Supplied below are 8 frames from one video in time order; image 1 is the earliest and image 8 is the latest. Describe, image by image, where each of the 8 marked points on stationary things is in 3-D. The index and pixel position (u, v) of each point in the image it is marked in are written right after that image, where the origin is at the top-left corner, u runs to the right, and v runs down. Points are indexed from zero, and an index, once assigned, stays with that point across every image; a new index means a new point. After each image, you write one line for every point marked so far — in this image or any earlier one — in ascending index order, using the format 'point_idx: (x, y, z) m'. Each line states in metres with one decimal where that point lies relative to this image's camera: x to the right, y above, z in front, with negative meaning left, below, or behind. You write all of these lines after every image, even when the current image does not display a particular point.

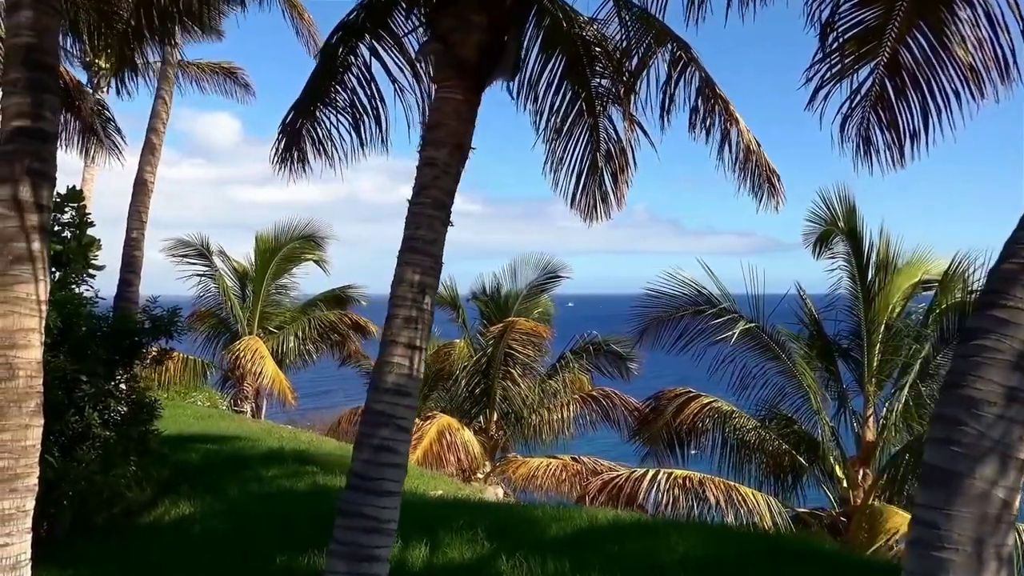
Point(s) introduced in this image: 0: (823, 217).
0: (+4.0, +0.9, +10.9) m
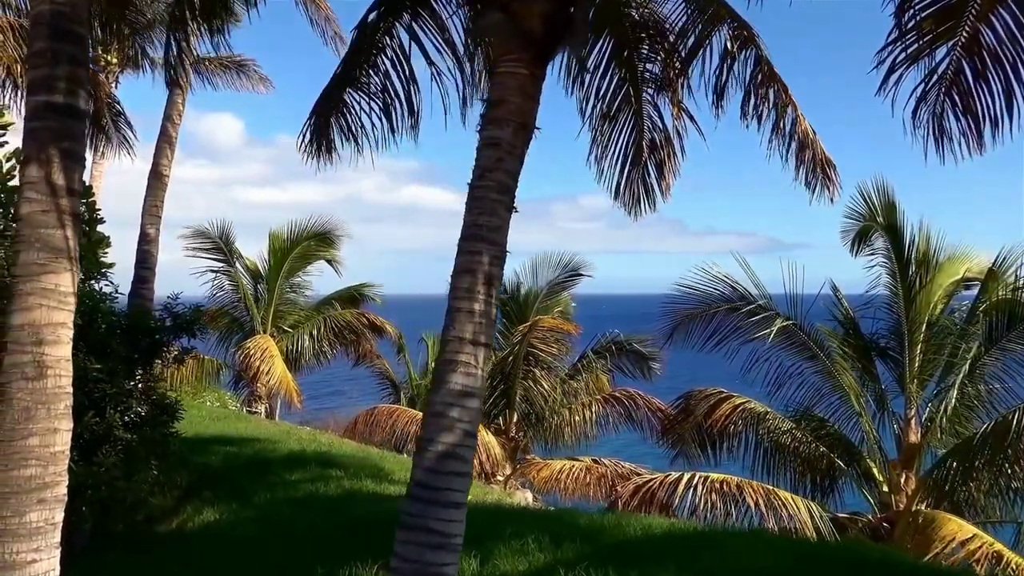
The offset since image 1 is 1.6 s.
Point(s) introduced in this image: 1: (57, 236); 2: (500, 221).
0: (+4.3, +0.9, +10.5) m
1: (-1.9, +0.2, +3.6) m
2: (0.0, +0.3, +3.7) m
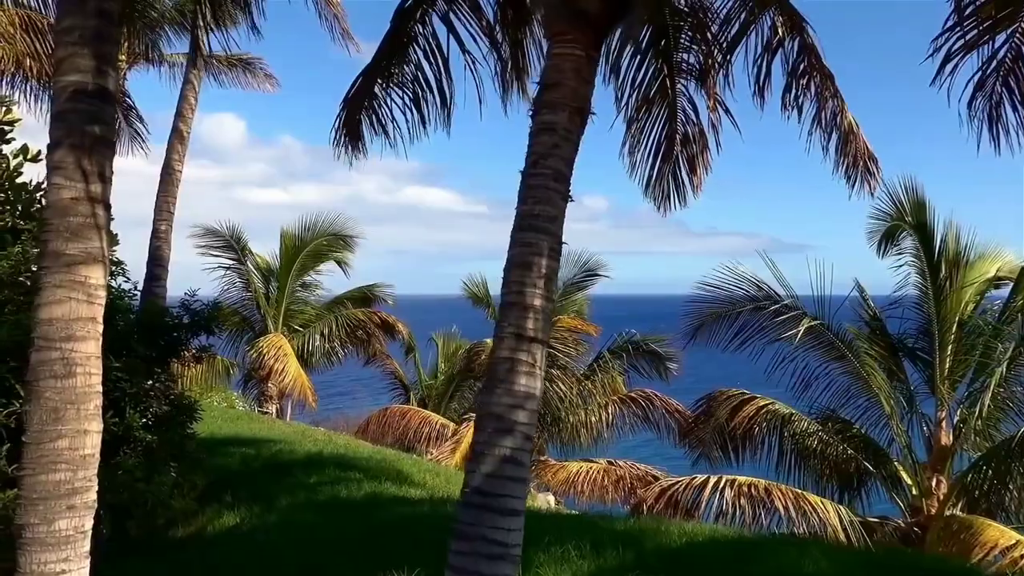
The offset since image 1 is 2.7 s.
0: (+4.6, +0.9, +10.3) m
1: (-1.7, +0.3, +3.4) m
2: (+0.2, +0.3, +3.5) m
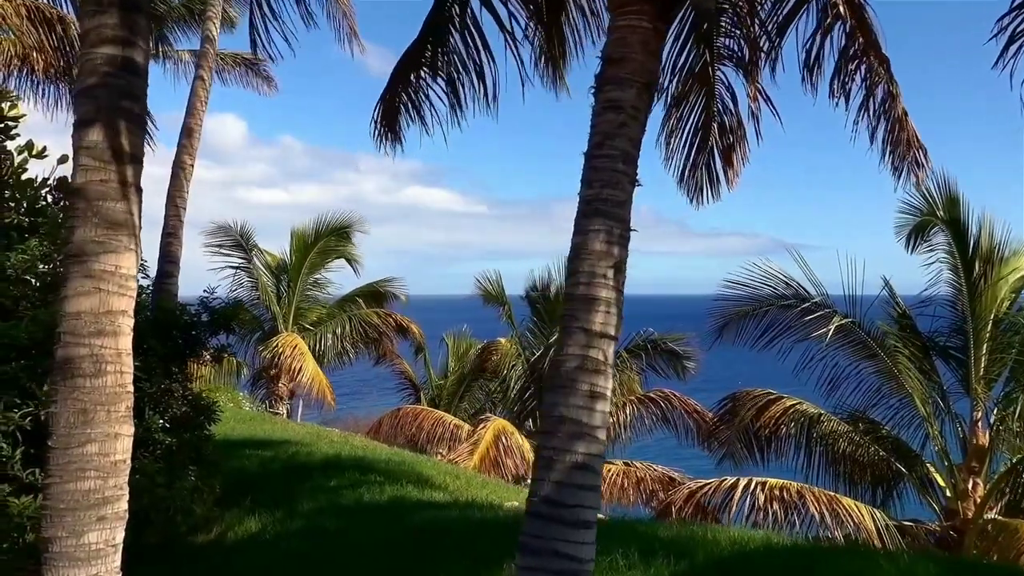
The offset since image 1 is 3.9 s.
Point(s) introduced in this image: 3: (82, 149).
0: (+4.8, +1.0, +10.0) m
1: (-1.4, +0.3, +3.1) m
2: (+0.4, +0.4, +3.2) m
3: (-1.6, +0.5, +3.1) m
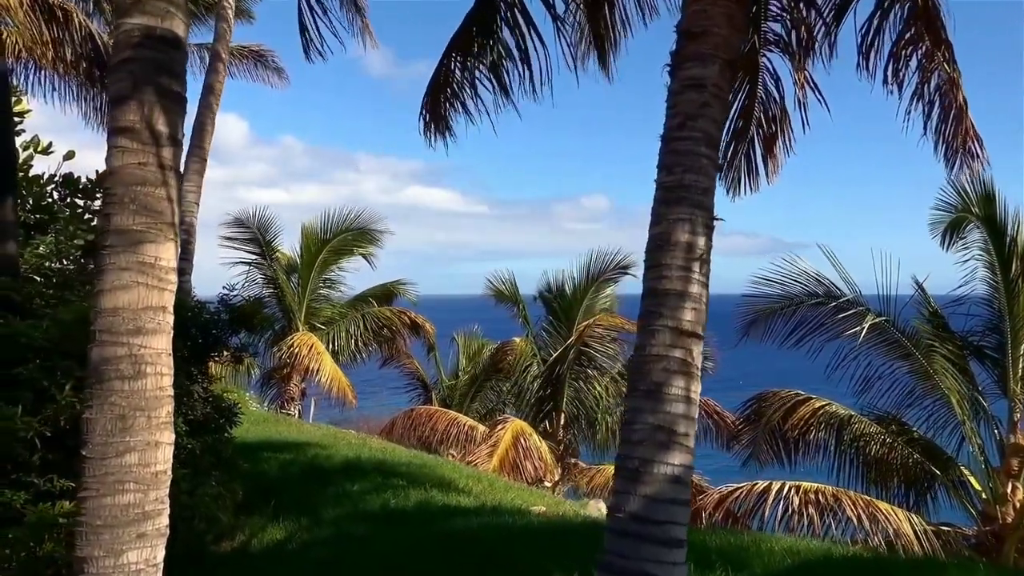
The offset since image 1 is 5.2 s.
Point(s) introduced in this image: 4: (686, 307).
0: (+5.1, +1.0, +9.7) m
1: (-1.2, +0.3, +2.8) m
2: (+0.7, +0.4, +3.0) m
3: (-1.3, +0.5, +2.8) m
4: (+0.6, -0.1, +2.8) m
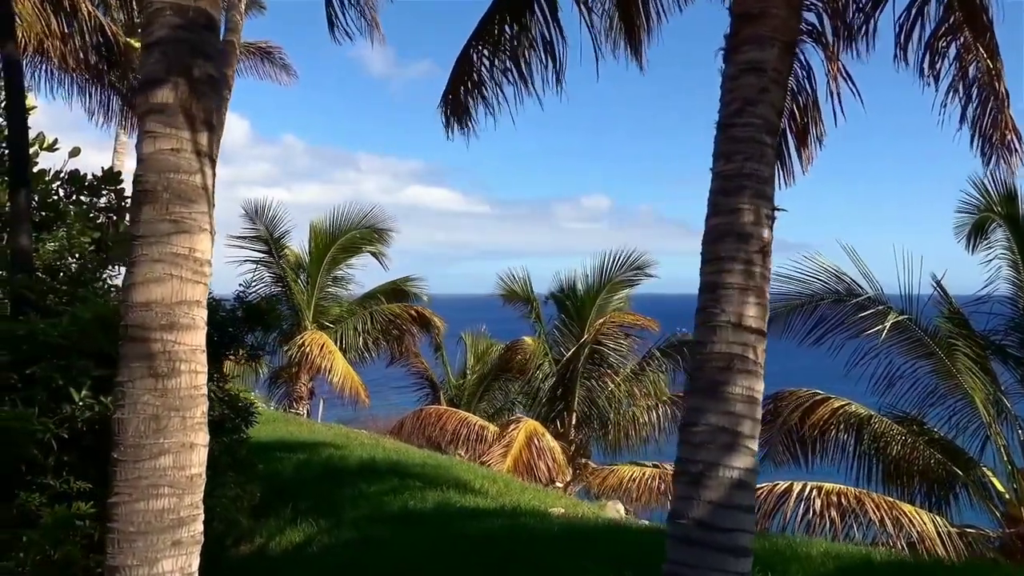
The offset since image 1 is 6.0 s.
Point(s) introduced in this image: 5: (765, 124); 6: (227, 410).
0: (+5.2, +1.0, +9.6) m
1: (-1.0, +0.3, +2.7) m
2: (+0.9, +0.4, +2.8) m
3: (-1.1, +0.5, +2.7) m
4: (+0.7, 0.0, +2.7) m
5: (+0.8, +0.6, +2.8) m
6: (-2.0, -0.9, +6.1) m
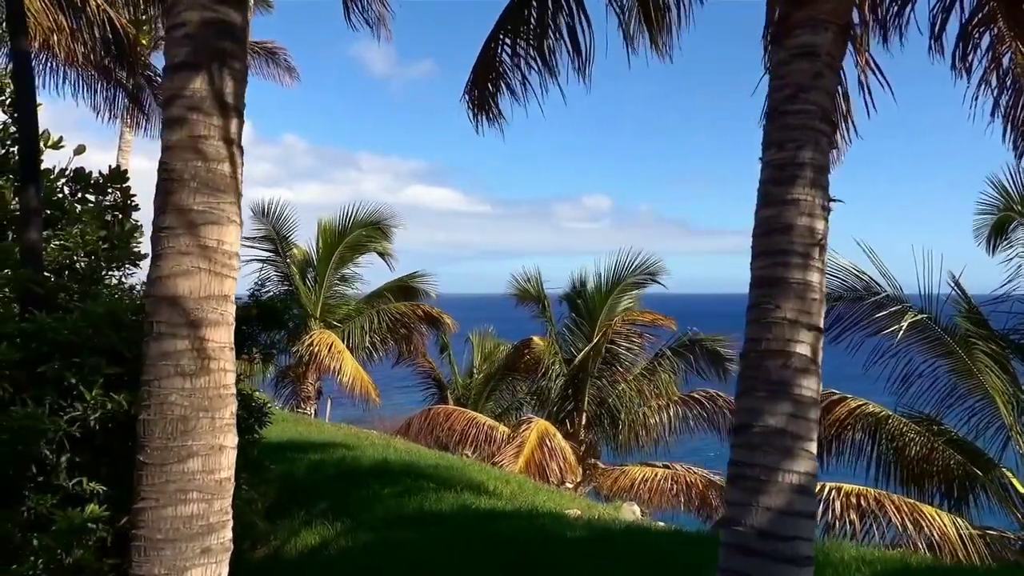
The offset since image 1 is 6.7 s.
0: (+5.4, +1.0, +9.4) m
1: (-0.9, +0.3, +2.5) m
2: (+1.0, +0.4, +2.7) m
3: (-1.0, +0.6, +2.5) m
4: (+0.9, 0.0, +2.5) m
5: (+1.0, +0.6, +2.7) m
6: (-1.9, -0.9, +5.9) m
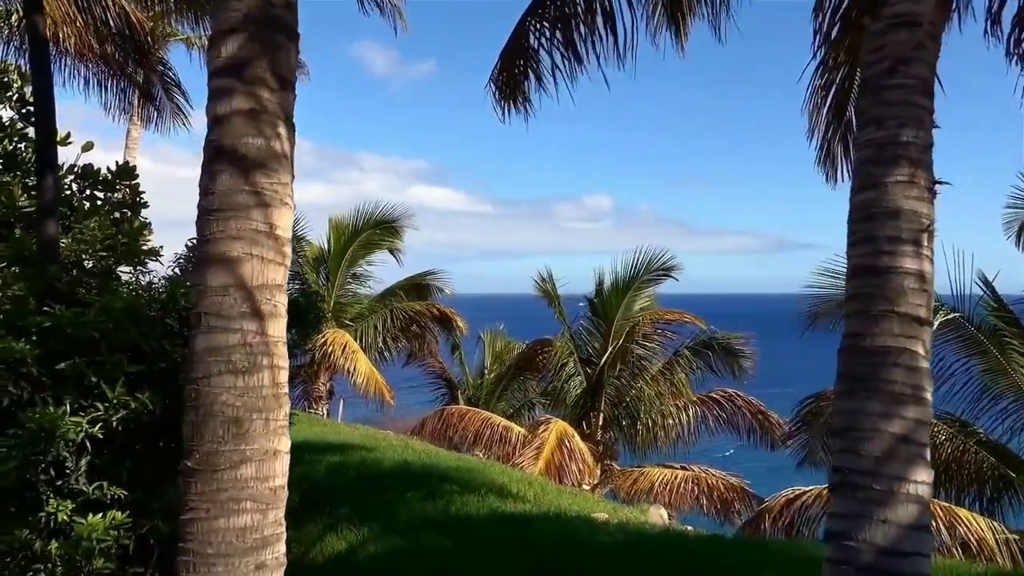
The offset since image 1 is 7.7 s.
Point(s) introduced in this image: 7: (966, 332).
0: (+5.6, +1.0, +9.2) m
1: (-0.7, +0.4, +2.3) m
2: (+1.2, +0.4, +2.5) m
3: (-0.8, +0.6, +2.3) m
4: (+1.1, 0.0, +2.3) m
5: (+1.2, +0.6, +2.5) m
6: (-1.7, -0.8, +5.7) m
7: (+4.8, -0.5, +9.0) m
